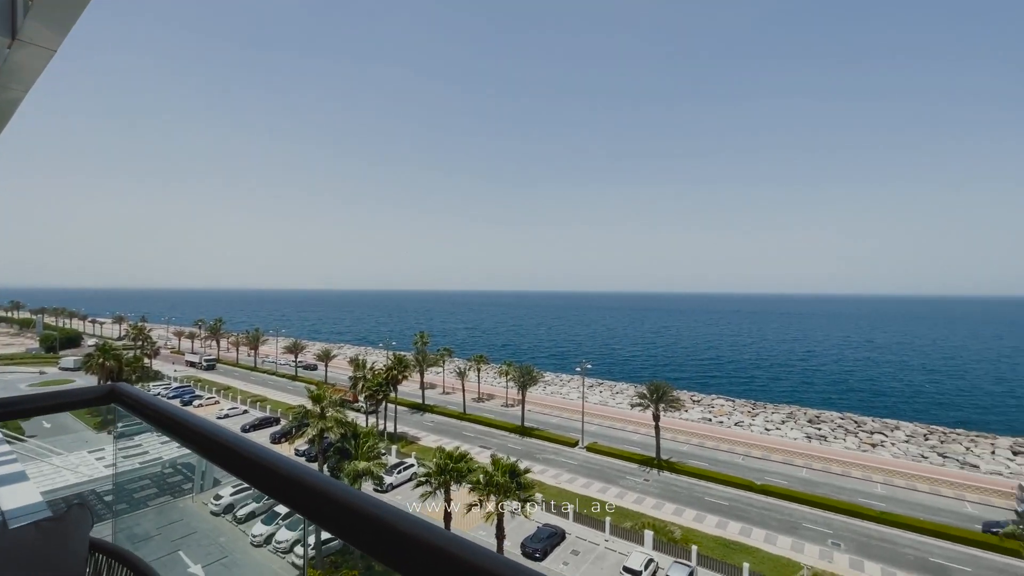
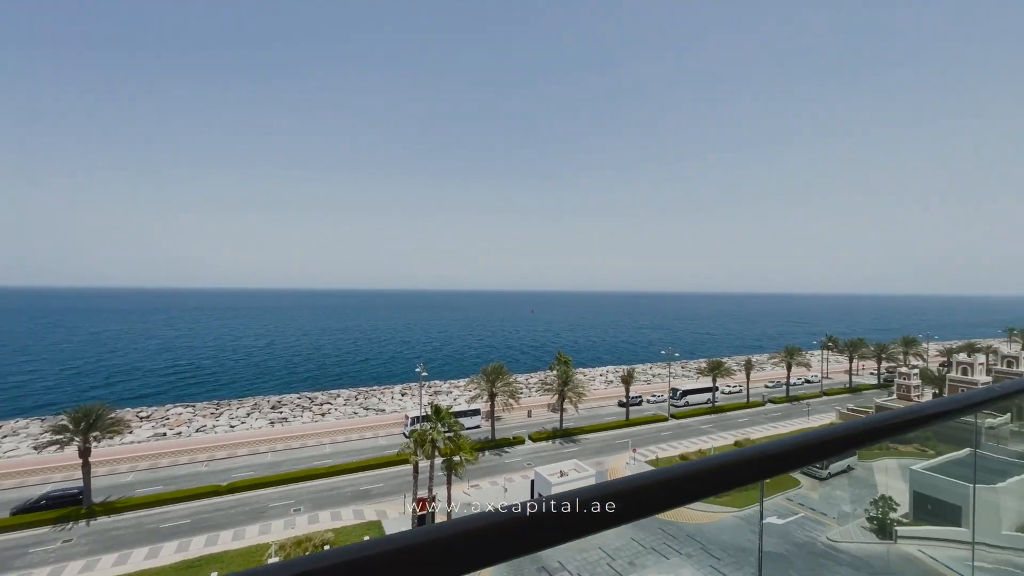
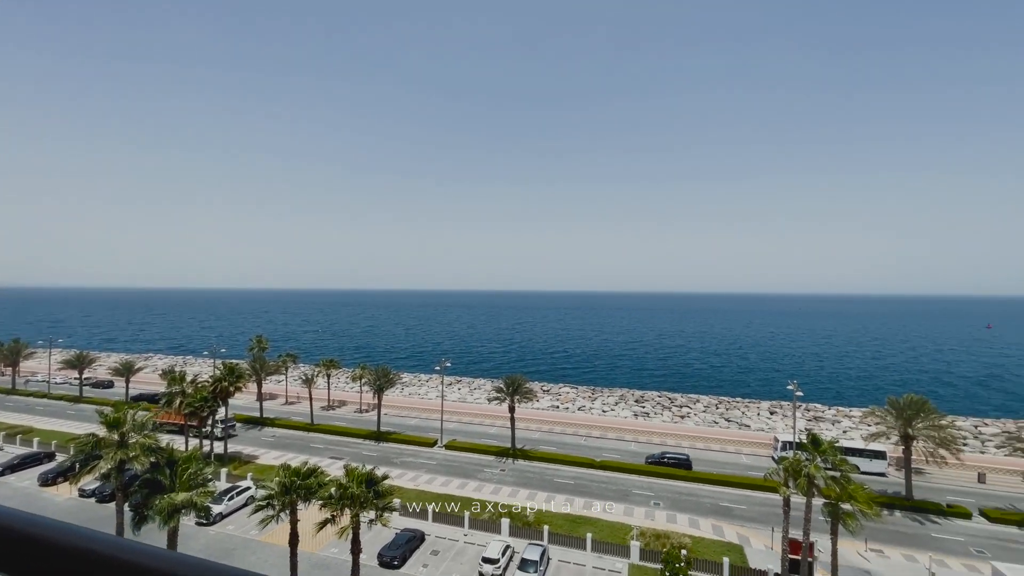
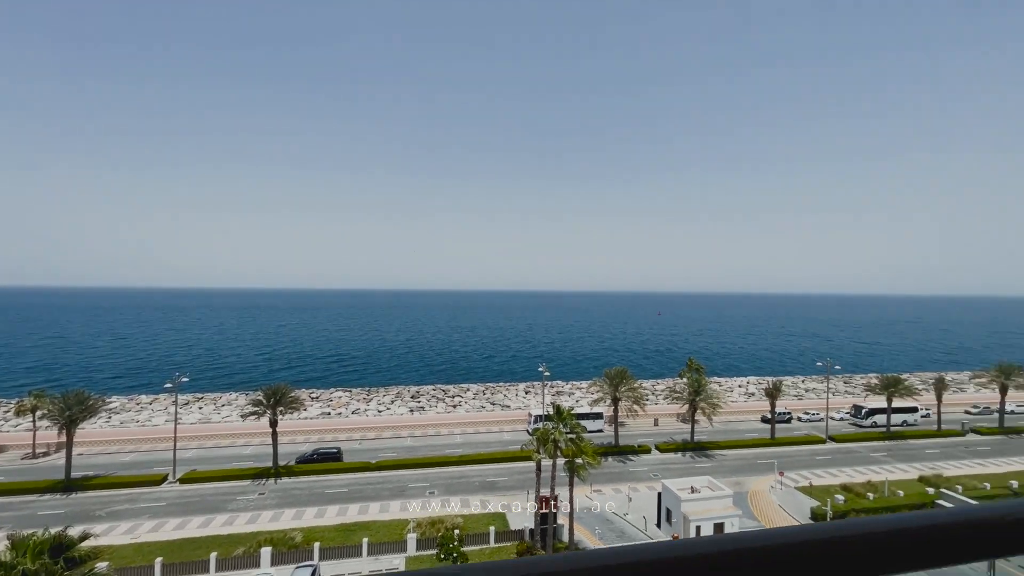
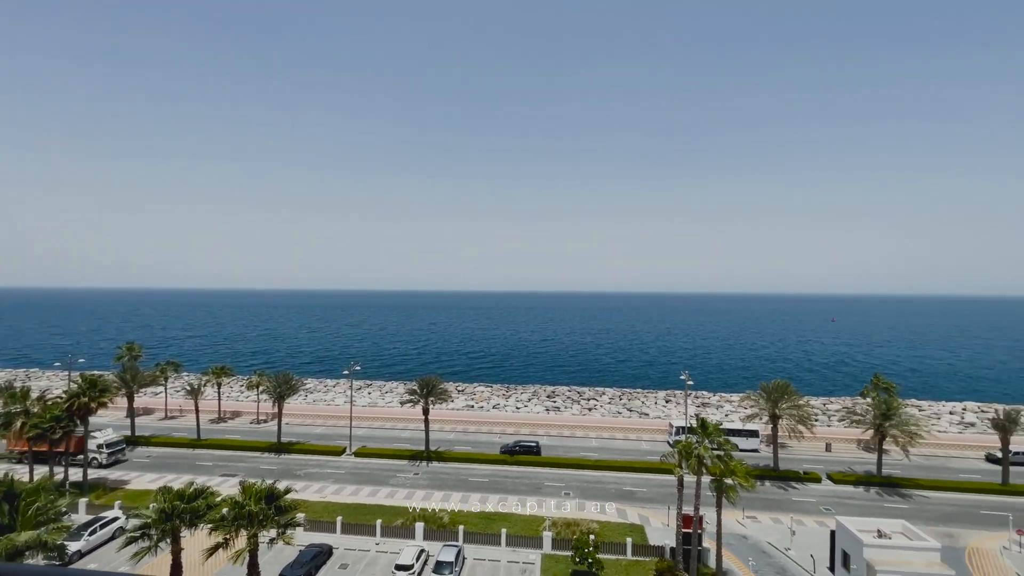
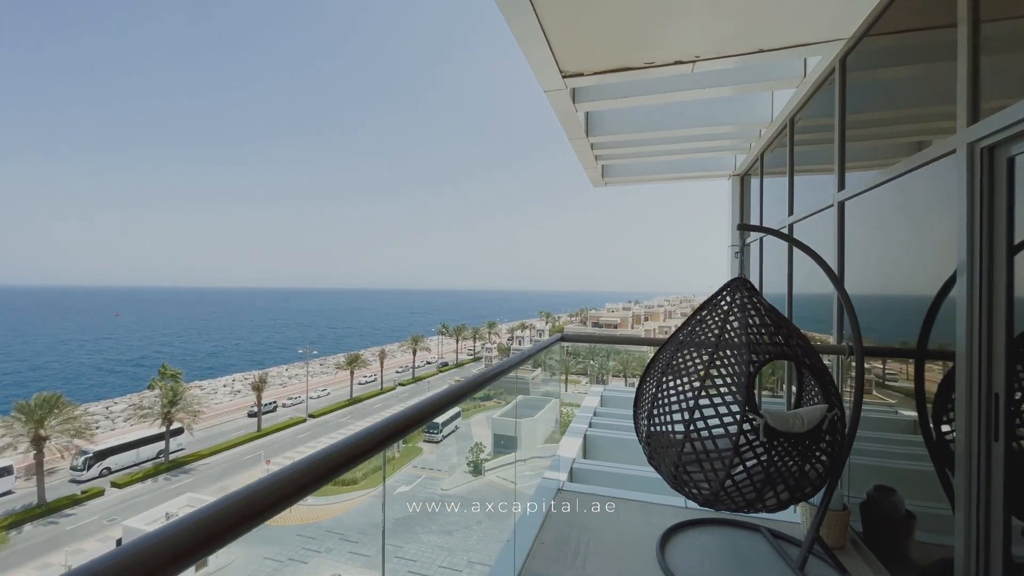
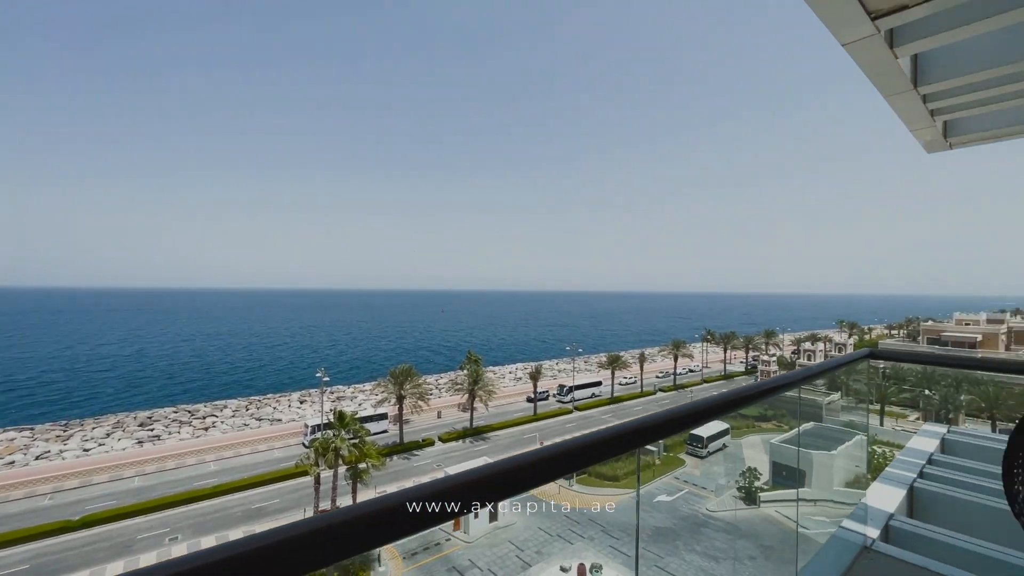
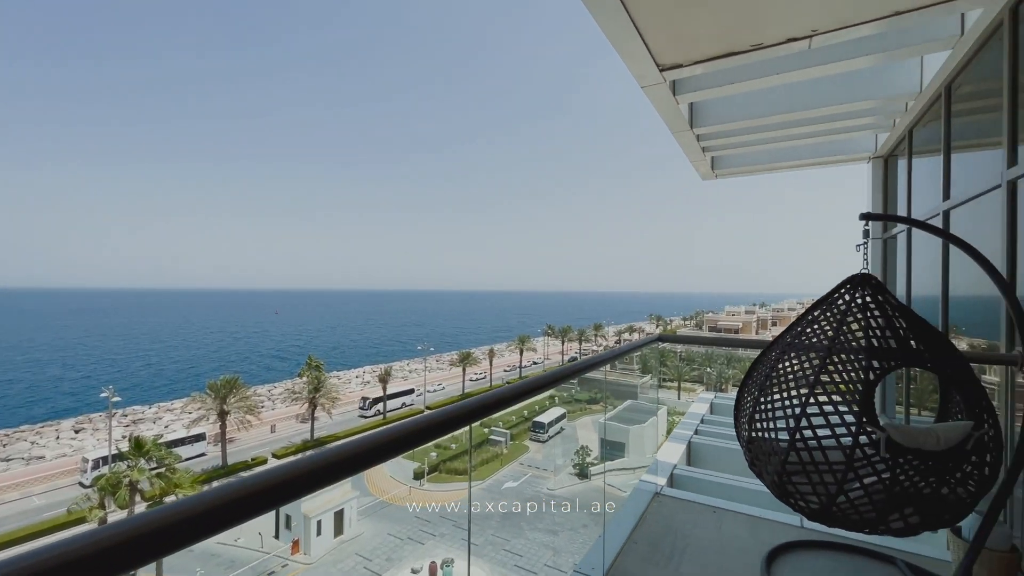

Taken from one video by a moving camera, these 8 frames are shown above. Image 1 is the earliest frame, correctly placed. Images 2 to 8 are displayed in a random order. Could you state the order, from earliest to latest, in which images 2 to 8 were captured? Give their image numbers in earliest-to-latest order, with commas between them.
3, 5, 4, 2, 7, 8, 6
